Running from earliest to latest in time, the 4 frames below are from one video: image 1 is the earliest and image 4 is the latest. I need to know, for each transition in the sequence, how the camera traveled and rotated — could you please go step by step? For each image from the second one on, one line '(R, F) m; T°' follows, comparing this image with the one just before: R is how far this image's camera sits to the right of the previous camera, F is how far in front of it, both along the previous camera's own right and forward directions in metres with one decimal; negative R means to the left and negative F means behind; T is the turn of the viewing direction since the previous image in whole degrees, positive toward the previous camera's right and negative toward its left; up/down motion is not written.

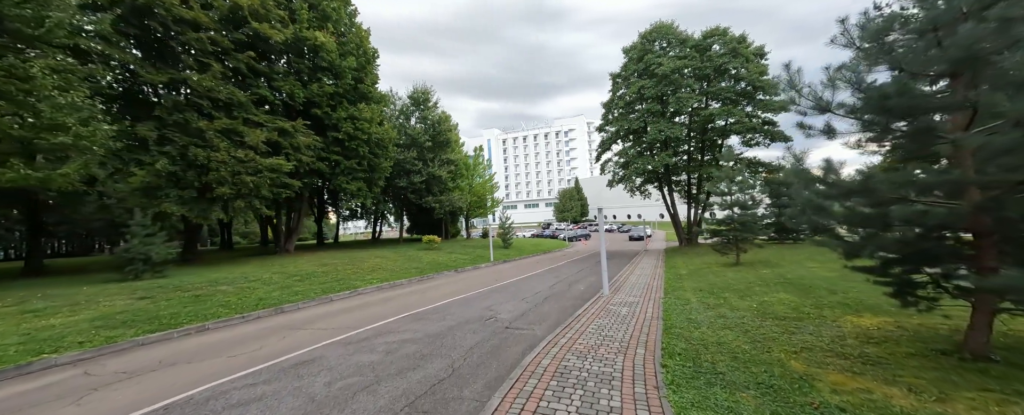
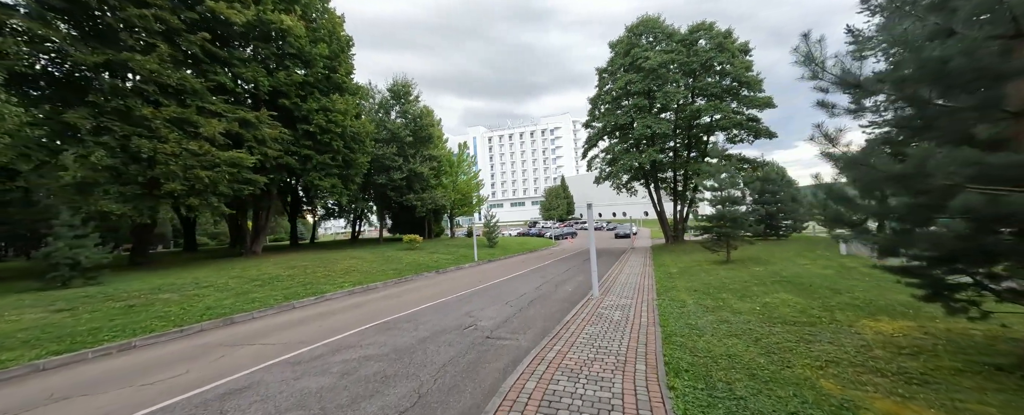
(+0.1, +0.8) m; +2°
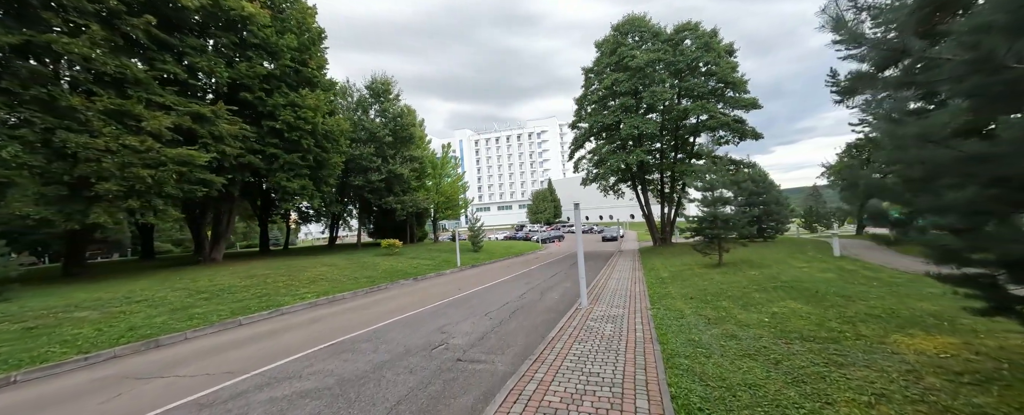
(+0.2, +1.0) m; +2°
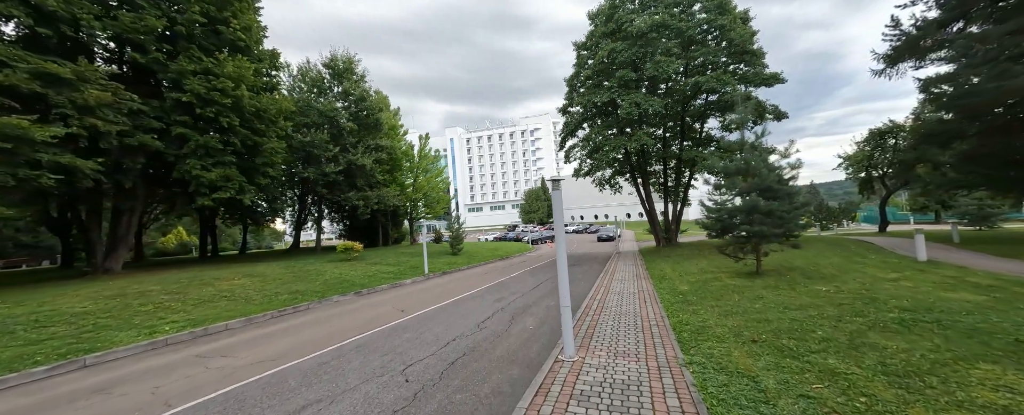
(+0.9, +3.7) m; +1°
